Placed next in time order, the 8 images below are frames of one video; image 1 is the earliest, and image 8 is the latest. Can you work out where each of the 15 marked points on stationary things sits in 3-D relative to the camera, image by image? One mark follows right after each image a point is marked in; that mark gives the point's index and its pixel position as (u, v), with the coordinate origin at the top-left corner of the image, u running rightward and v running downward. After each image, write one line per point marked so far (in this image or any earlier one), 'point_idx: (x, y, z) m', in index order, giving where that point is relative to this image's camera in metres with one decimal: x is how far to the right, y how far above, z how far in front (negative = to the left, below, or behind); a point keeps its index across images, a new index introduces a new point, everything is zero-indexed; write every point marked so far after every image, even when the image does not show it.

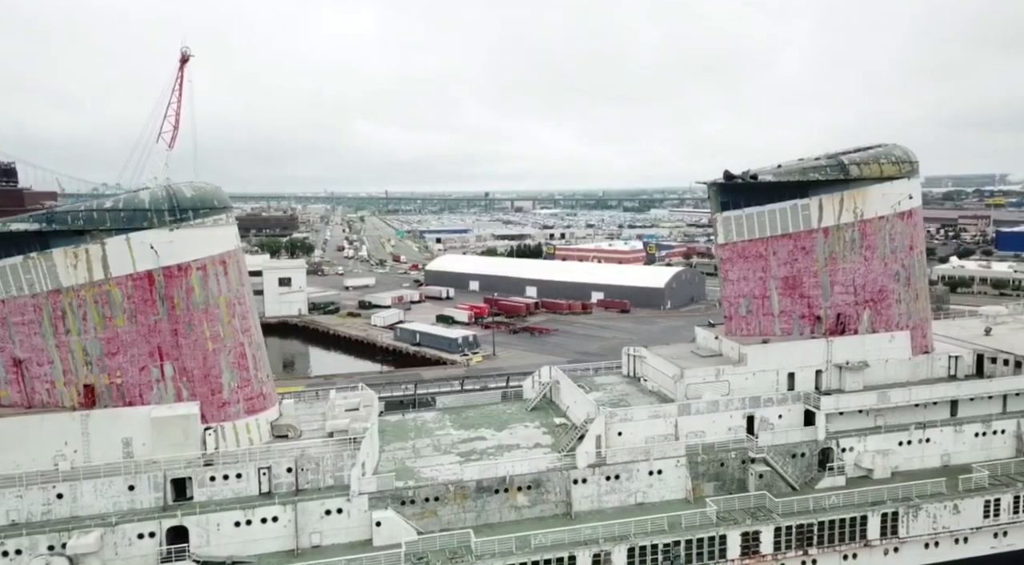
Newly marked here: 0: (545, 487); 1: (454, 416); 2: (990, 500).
0: (+0.6, -3.7, +13.7) m
1: (-1.3, -3.1, +17.5) m
2: (+8.7, -4.0, +14.0) m
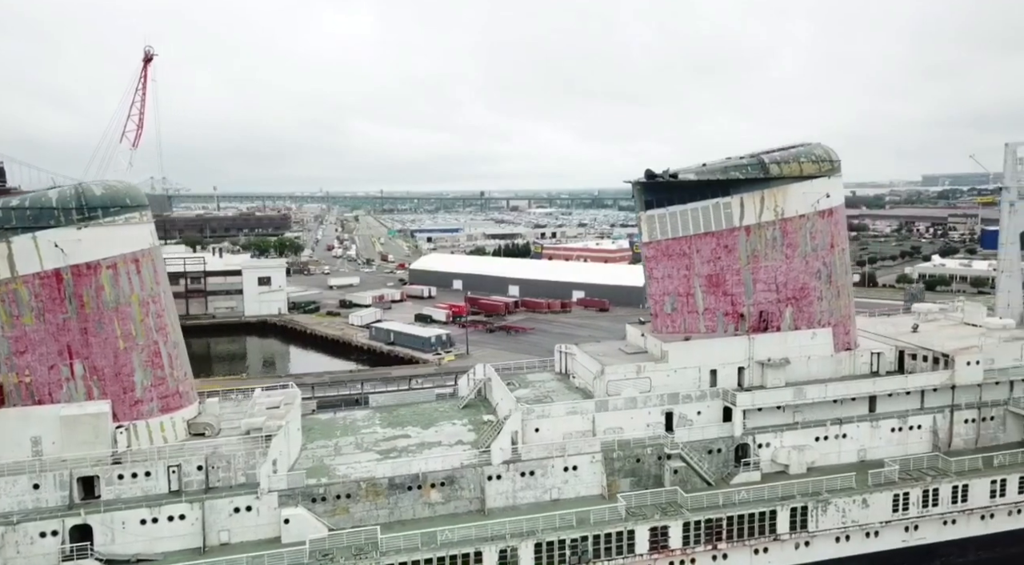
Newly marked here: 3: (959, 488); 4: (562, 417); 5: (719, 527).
0: (-0.9, -3.6, +13.8) m
1: (-2.9, -3.0, +17.6) m
2: (+7.2, -3.9, +14.2) m
3: (+8.5, -3.9, +14.5) m
4: (+1.0, -2.6, +14.9) m
5: (+3.7, -4.3, +13.6) m
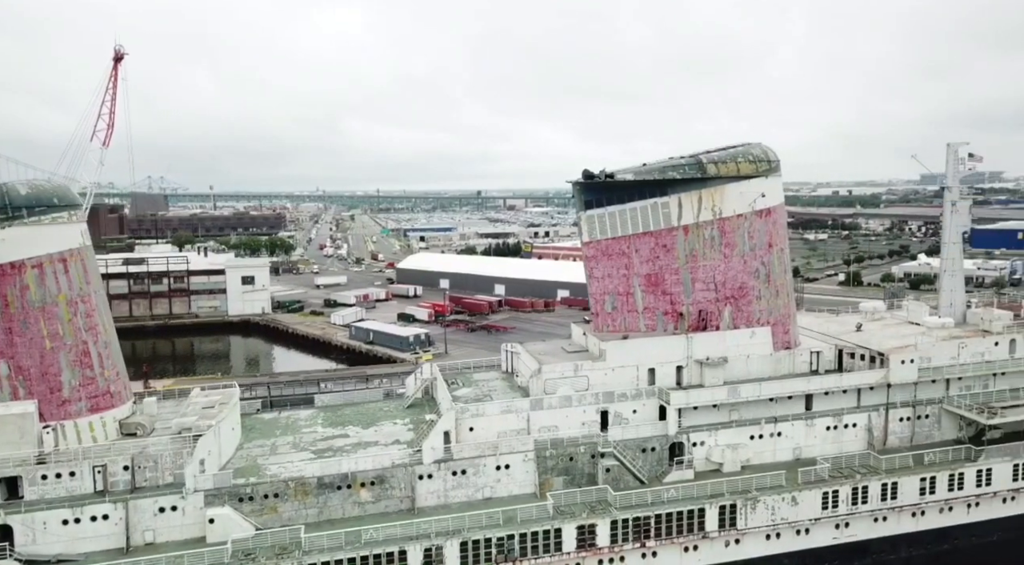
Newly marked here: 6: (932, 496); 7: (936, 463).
0: (-2.2, -3.6, +13.8) m
1: (-4.2, -3.0, +17.6) m
2: (+5.9, -3.9, +14.3) m
3: (+7.2, -3.9, +14.6) m
4: (-0.3, -2.6, +15.0) m
5: (+2.4, -4.3, +13.7) m
6: (+8.2, -4.1, +14.9) m
7: (+8.4, -3.6, +15.1) m
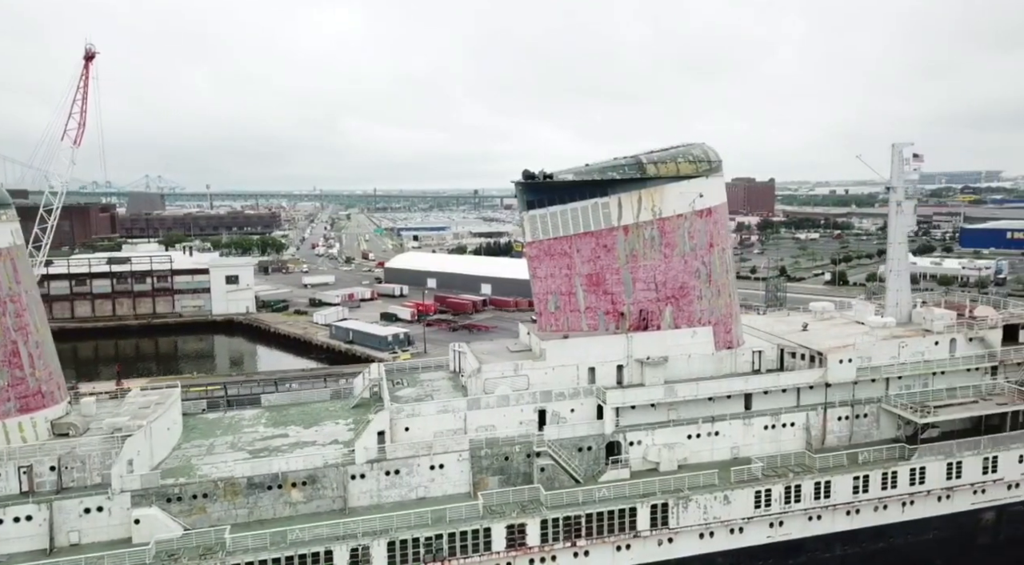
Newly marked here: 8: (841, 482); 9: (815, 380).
0: (-3.4, -3.6, +13.8) m
1: (-5.5, -3.0, +17.6) m
2: (+4.7, -3.9, +14.4) m
3: (+5.9, -3.9, +14.7) m
4: (-1.6, -2.6, +15.0) m
5: (+1.2, -4.3, +13.7) m
6: (+6.9, -4.1, +15.0) m
7: (+7.1, -3.6, +15.2) m
8: (+6.4, -3.8, +14.8) m
9: (+6.3, -2.0, +16.0) m
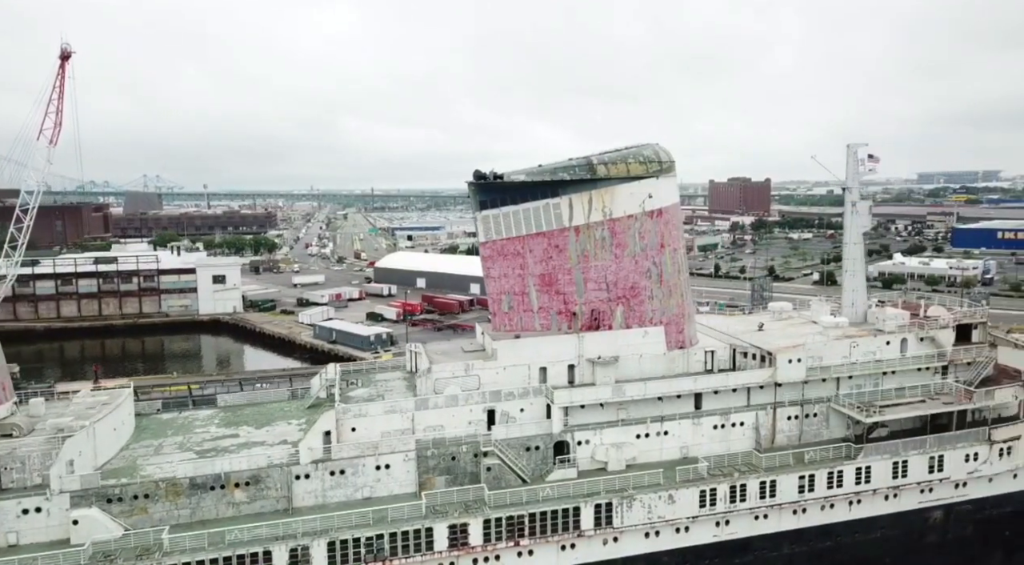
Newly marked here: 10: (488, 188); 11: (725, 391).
0: (-4.5, -3.6, +13.8) m
1: (-6.6, -3.0, +17.6) m
2: (+3.6, -3.9, +14.4) m
3: (+4.9, -3.9, +14.7) m
4: (-2.6, -2.6, +15.0) m
5: (+0.1, -4.3, +13.7) m
6: (+5.9, -4.1, +15.1) m
7: (+6.1, -3.6, +15.3) m
8: (+5.3, -3.9, +14.8) m
9: (+5.3, -2.0, +16.1) m
10: (-0.5, +2.0, +16.5) m
11: (+4.5, -2.3, +16.2) m
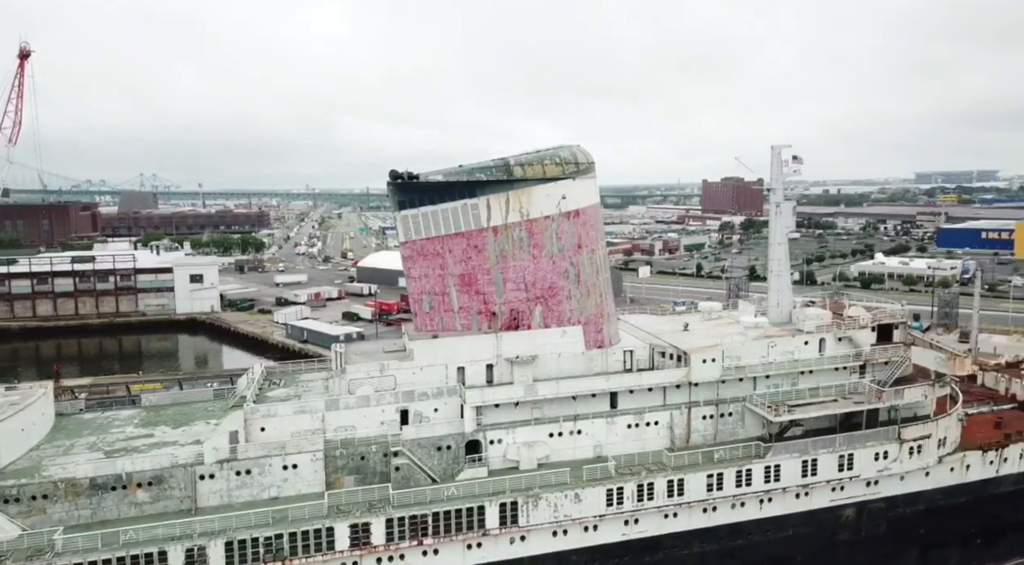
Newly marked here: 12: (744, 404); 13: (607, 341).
0: (-6.2, -3.6, +13.8) m
1: (-8.3, -3.0, +17.5) m
2: (+1.9, -3.9, +14.5) m
3: (+3.2, -3.9, +14.9) m
4: (-4.3, -2.6, +15.0) m
5: (-1.6, -4.3, +13.8) m
6: (+4.1, -4.2, +15.2) m
7: (+4.3, -3.6, +15.4) m
8: (+3.6, -3.9, +15.0) m
9: (+3.5, -2.0, +16.2) m
10: (-2.3, +2.0, +16.5) m
11: (+2.7, -2.3, +16.3) m
12: (+5.0, -2.6, +16.5) m
13: (+2.2, -1.3, +17.3) m
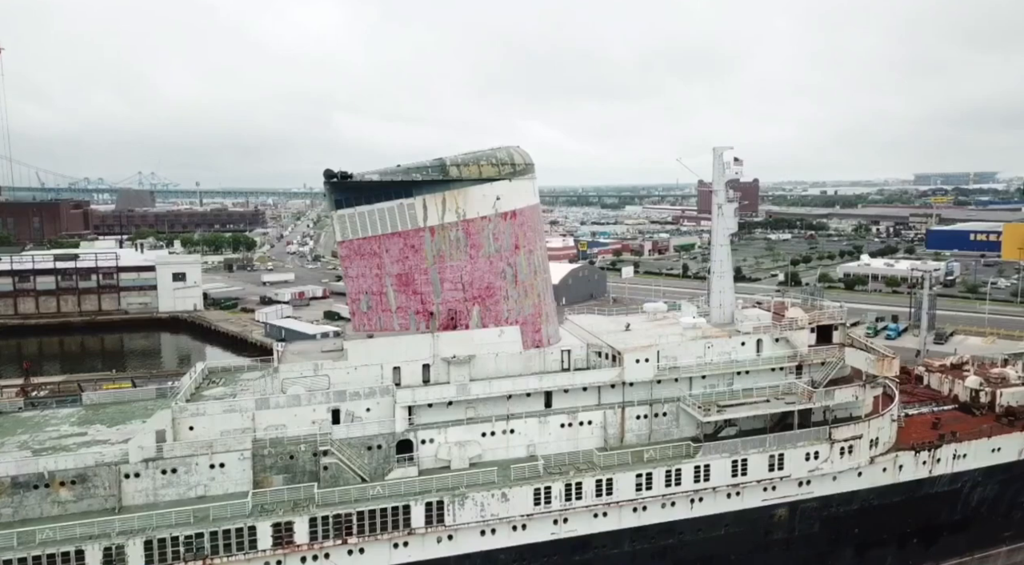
0: (-7.6, -3.6, +13.8) m
1: (-9.7, -3.0, +17.5) m
2: (+0.5, -3.9, +14.6) m
3: (+1.8, -3.9, +14.9) m
4: (-5.7, -2.6, +15.0) m
5: (-3.0, -4.3, +13.8) m
6: (+2.8, -4.2, +15.3) m
7: (+3.0, -3.6, +15.5) m
8: (+2.2, -3.9, +15.0) m
9: (+2.1, -2.1, +16.2) m
10: (-3.7, +2.0, +16.6) m
11: (+1.3, -2.3, +16.4) m
12: (+3.6, -2.6, +16.6) m
13: (+0.8, -1.3, +17.3) m
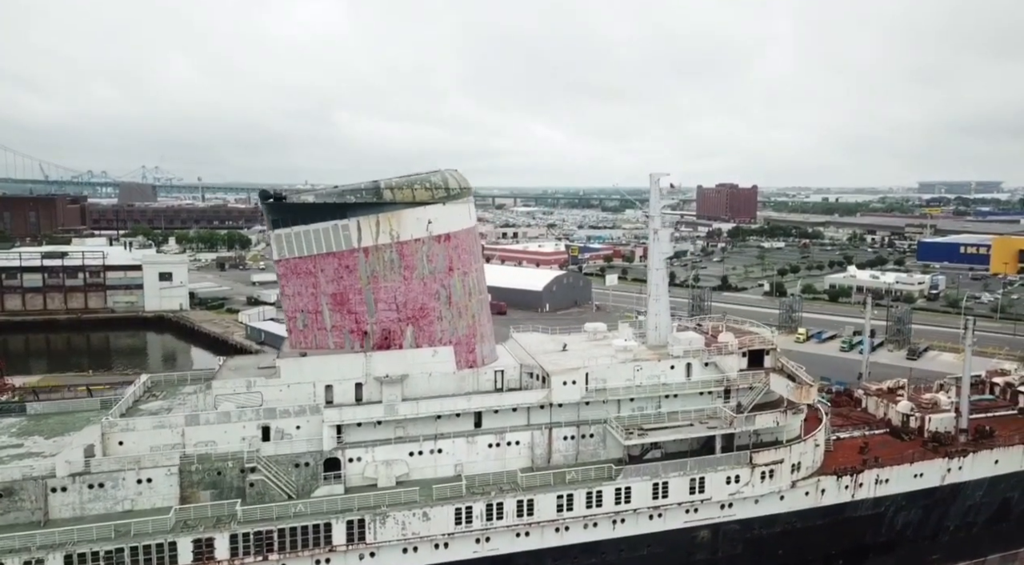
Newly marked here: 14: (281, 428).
0: (-9.1, -3.9, +14.1) m
1: (-11.3, -3.3, +17.8) m
2: (-1.0, -4.4, +14.9) m
3: (+0.3, -4.4, +15.3) m
4: (-7.2, -3.0, +15.3) m
5: (-4.5, -4.7, +14.1) m
6: (+1.2, -4.7, +15.6) m
7: (+1.4, -4.1, +15.9) m
8: (+0.7, -4.4, +15.4) m
9: (+0.6, -2.6, +16.6) m
10: (-5.1, +1.6, +16.9) m
11: (-0.2, -2.8, +16.7) m
12: (+2.1, -3.2, +17.0) m
13: (-0.7, -1.8, +17.7) m
14: (-4.8, -3.0, +15.9) m
